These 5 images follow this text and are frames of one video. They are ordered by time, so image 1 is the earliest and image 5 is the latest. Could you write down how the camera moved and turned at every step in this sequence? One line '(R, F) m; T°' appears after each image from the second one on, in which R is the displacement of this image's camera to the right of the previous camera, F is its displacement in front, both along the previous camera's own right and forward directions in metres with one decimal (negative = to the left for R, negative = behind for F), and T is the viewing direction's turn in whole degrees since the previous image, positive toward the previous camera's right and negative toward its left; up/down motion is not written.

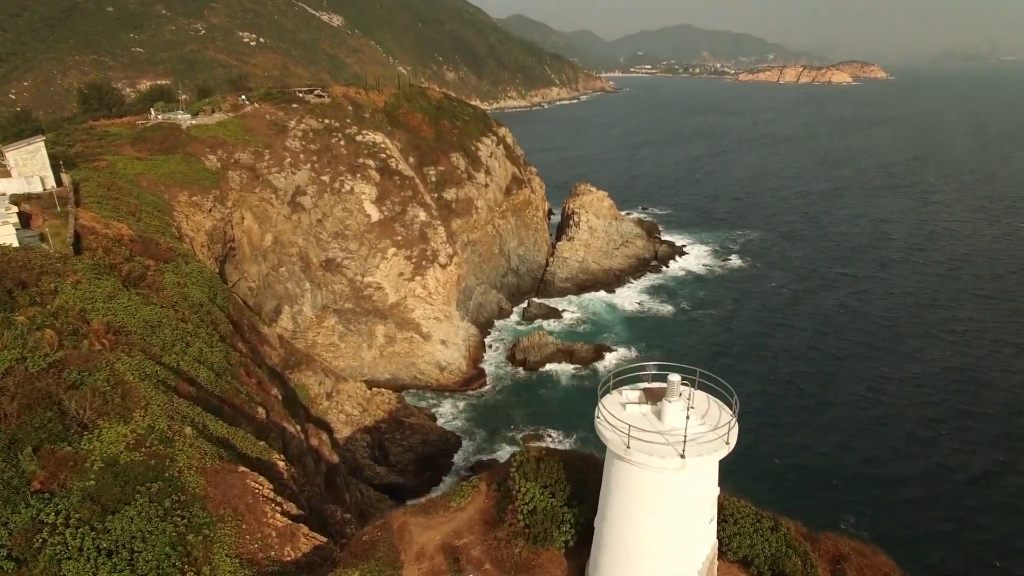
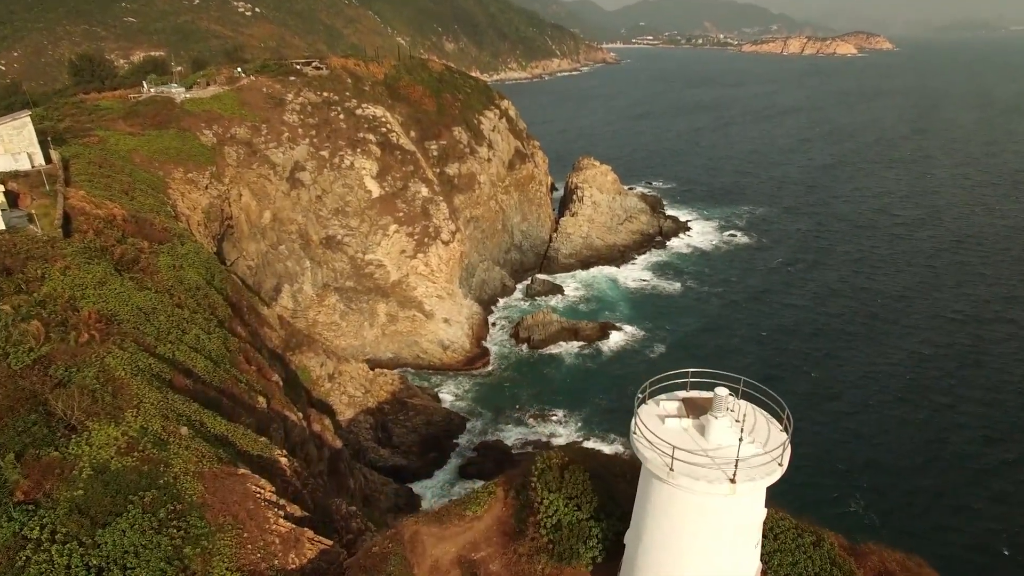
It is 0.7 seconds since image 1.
(-0.3, +0.9) m; 0°
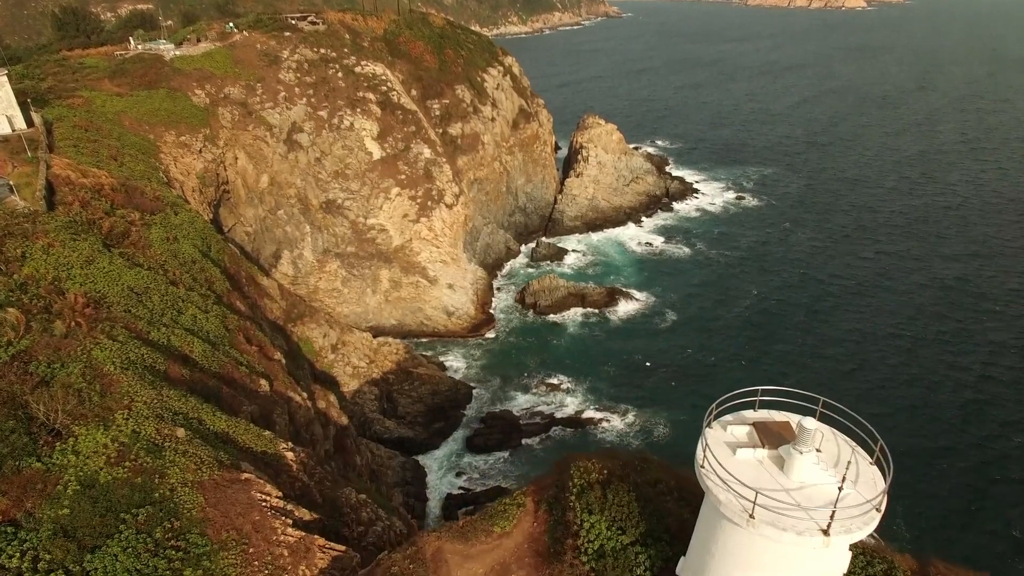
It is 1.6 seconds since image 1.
(-0.5, +1.2) m; 0°
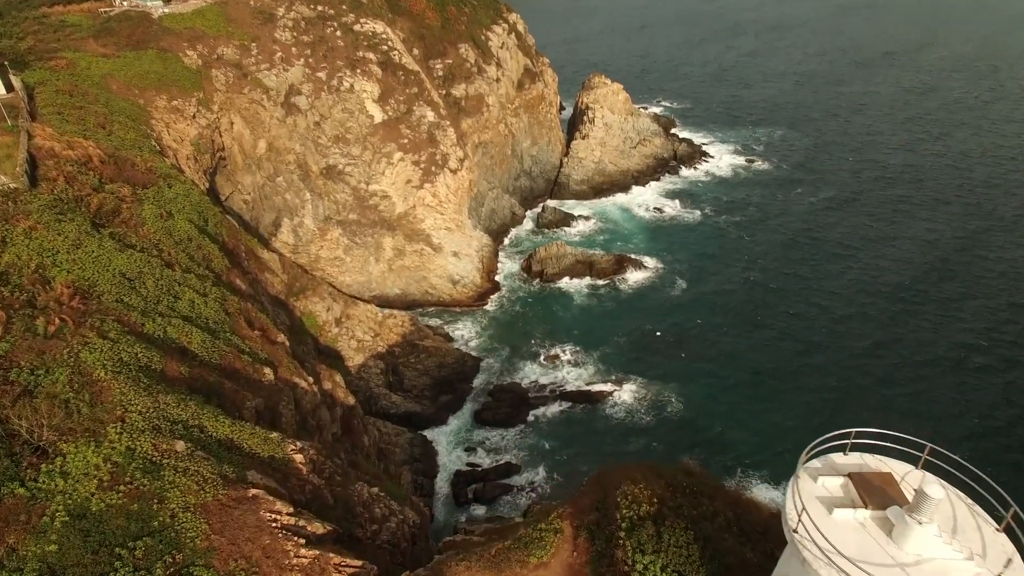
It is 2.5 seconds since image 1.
(-0.5, +1.1) m; 0°
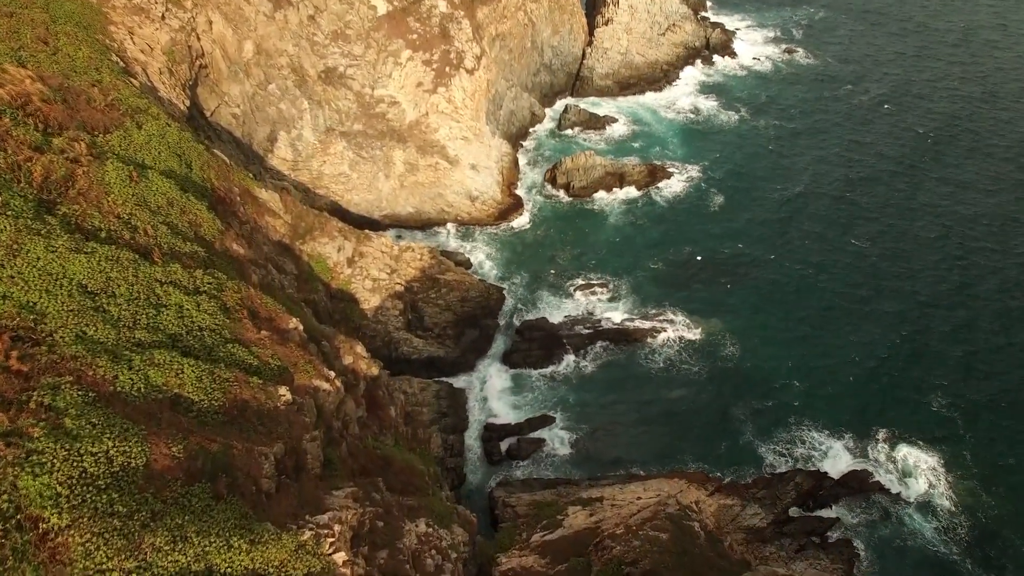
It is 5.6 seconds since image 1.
(-1.8, +4.1) m; 0°
